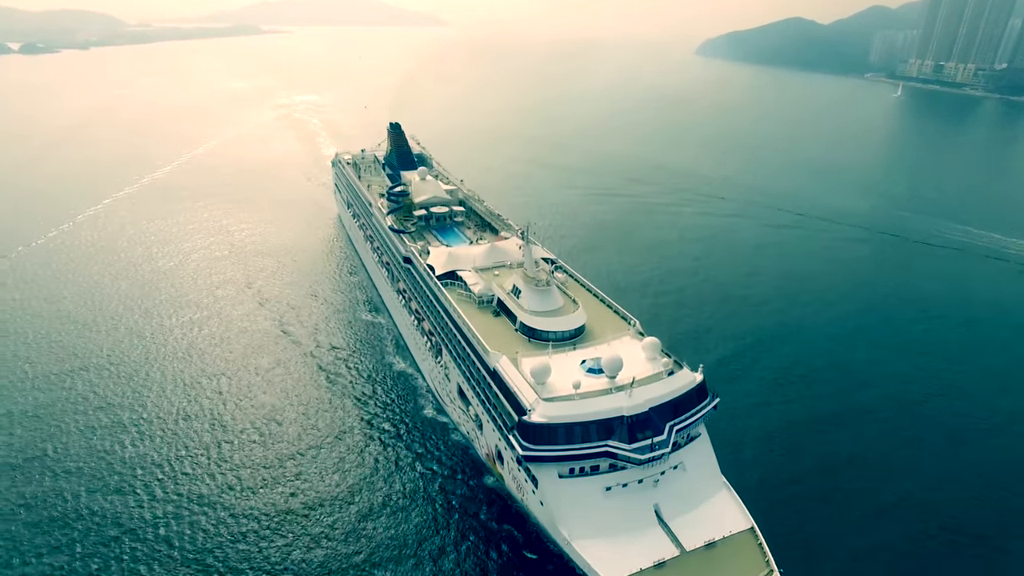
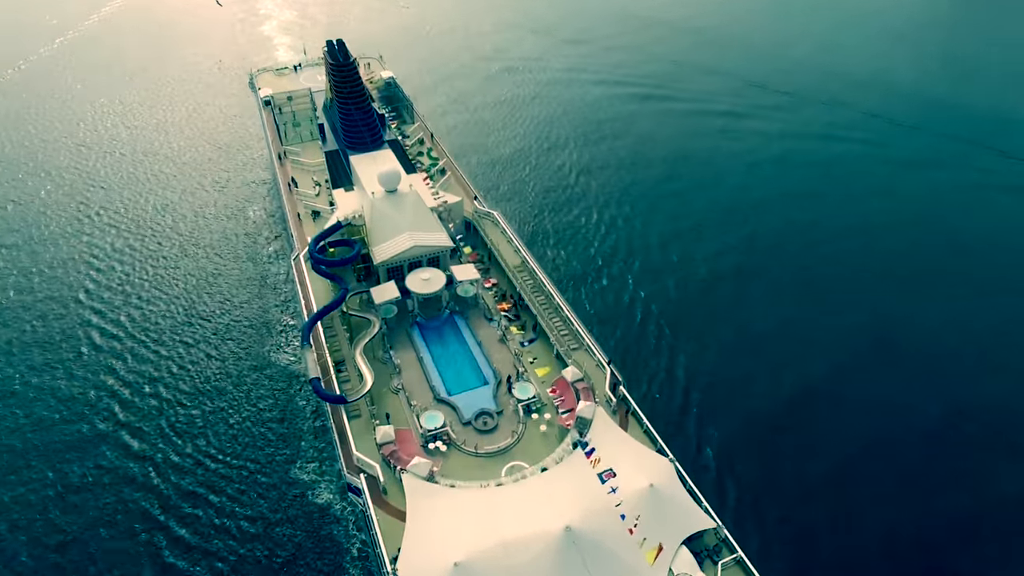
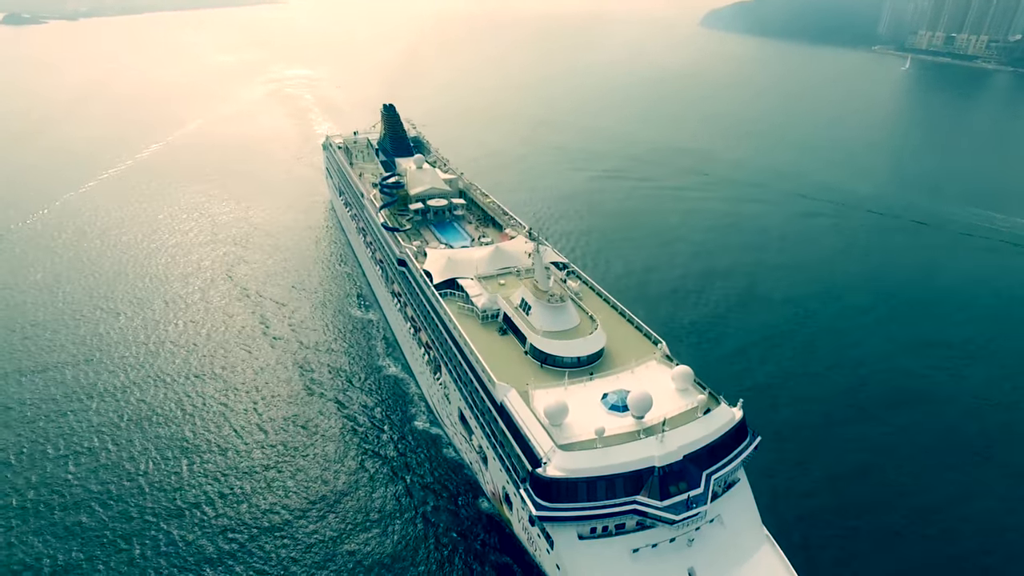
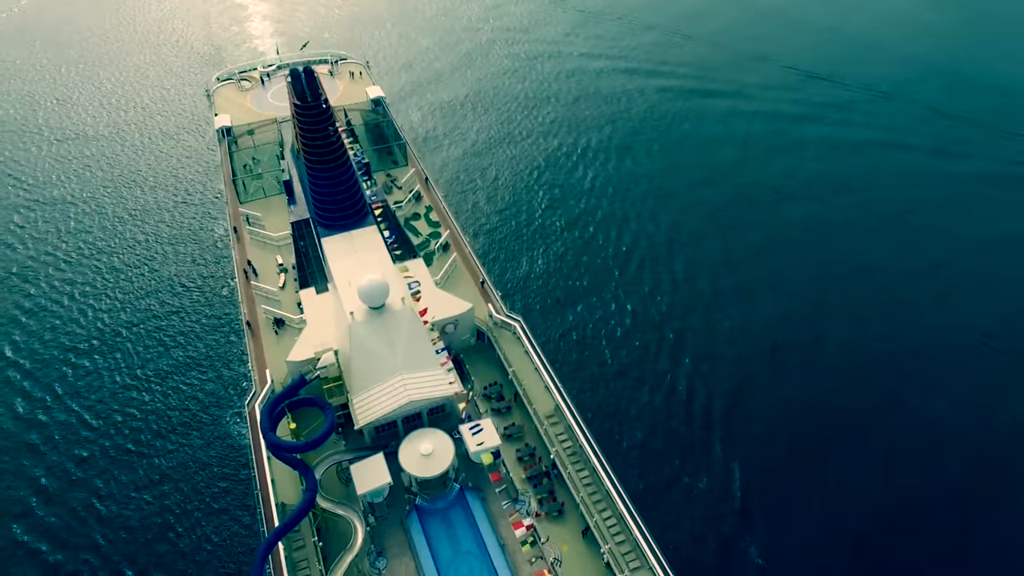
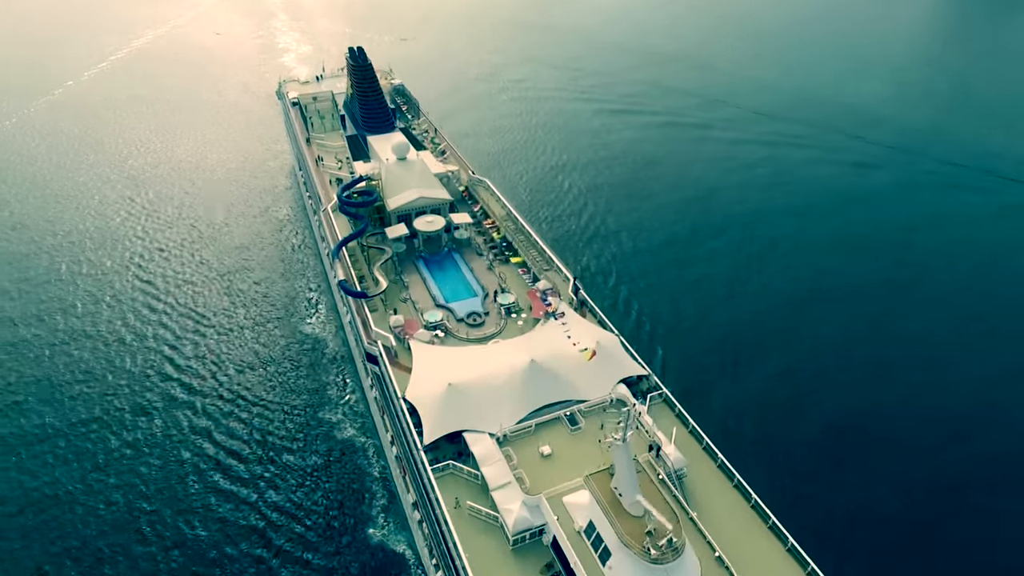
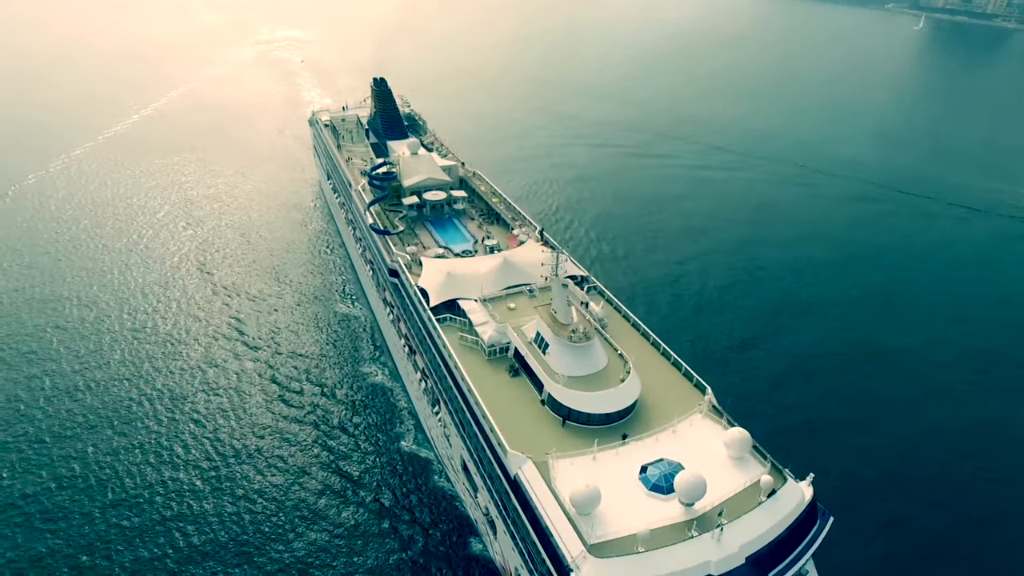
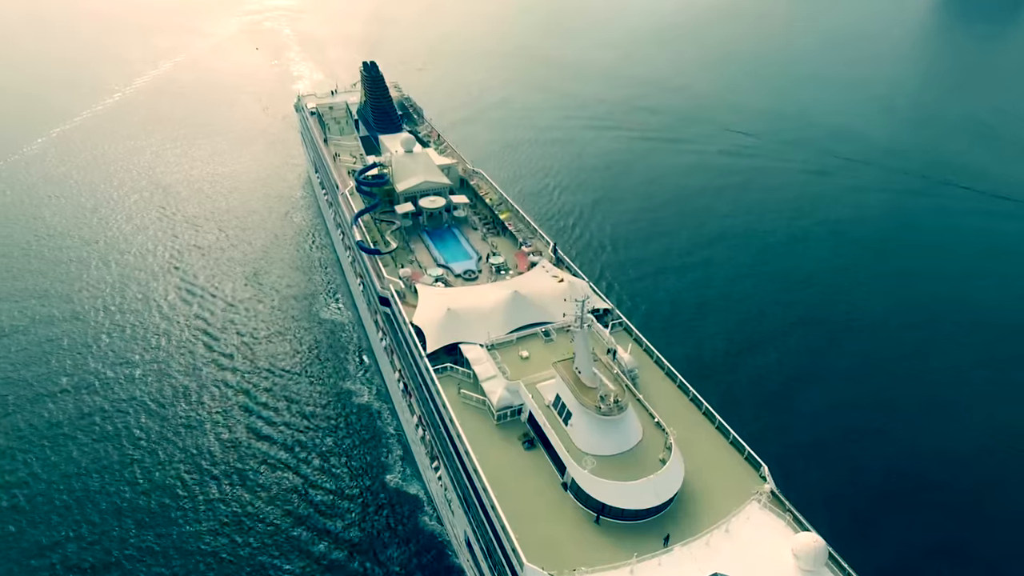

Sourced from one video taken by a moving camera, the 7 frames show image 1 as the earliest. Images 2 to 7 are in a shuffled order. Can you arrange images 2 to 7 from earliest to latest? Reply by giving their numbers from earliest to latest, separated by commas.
3, 6, 7, 5, 2, 4
